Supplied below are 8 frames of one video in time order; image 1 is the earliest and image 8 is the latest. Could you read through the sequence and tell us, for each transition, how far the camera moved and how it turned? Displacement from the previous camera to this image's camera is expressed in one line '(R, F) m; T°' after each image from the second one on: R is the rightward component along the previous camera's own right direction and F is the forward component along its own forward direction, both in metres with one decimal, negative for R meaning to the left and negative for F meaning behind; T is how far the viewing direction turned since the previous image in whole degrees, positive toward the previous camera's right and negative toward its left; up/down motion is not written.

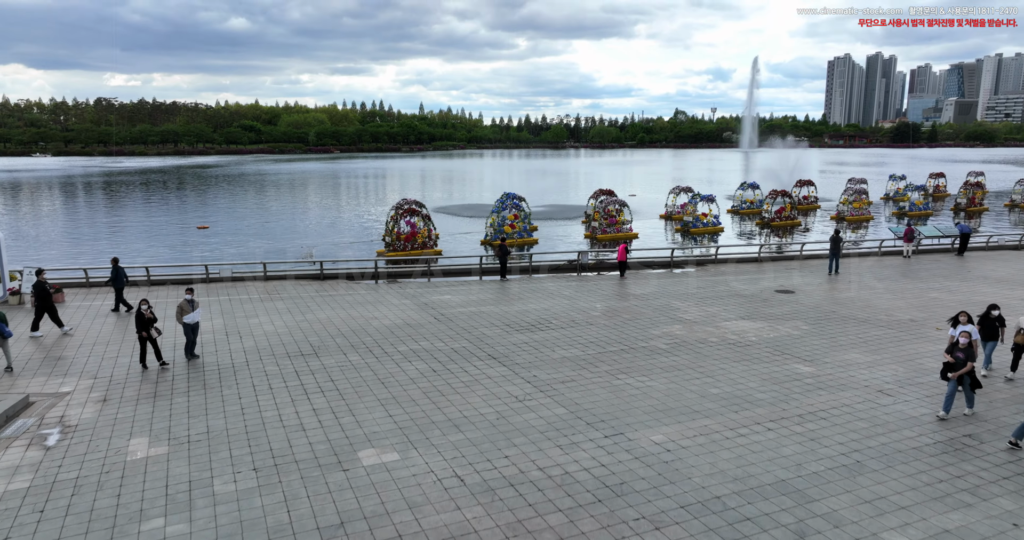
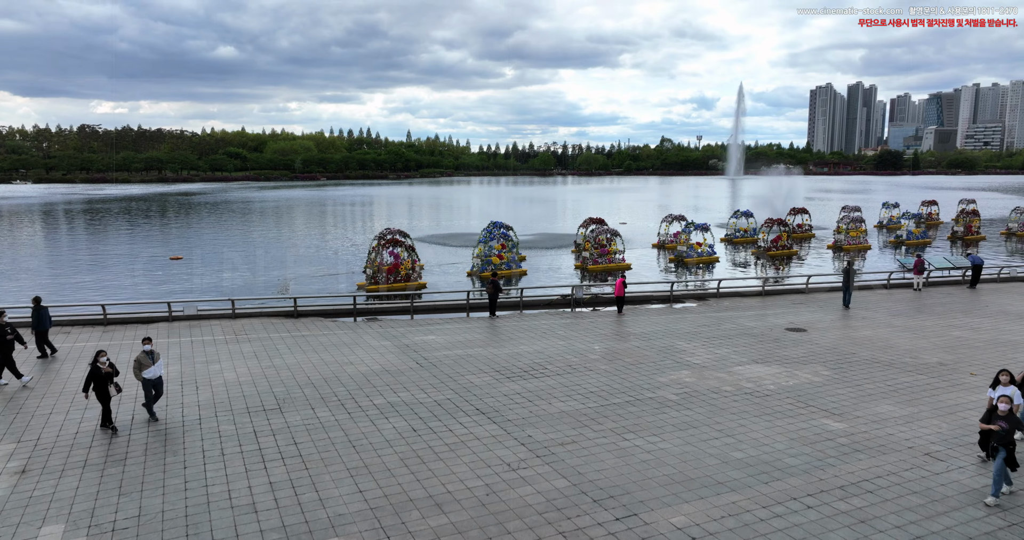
(-0.1, +1.5) m; +1°
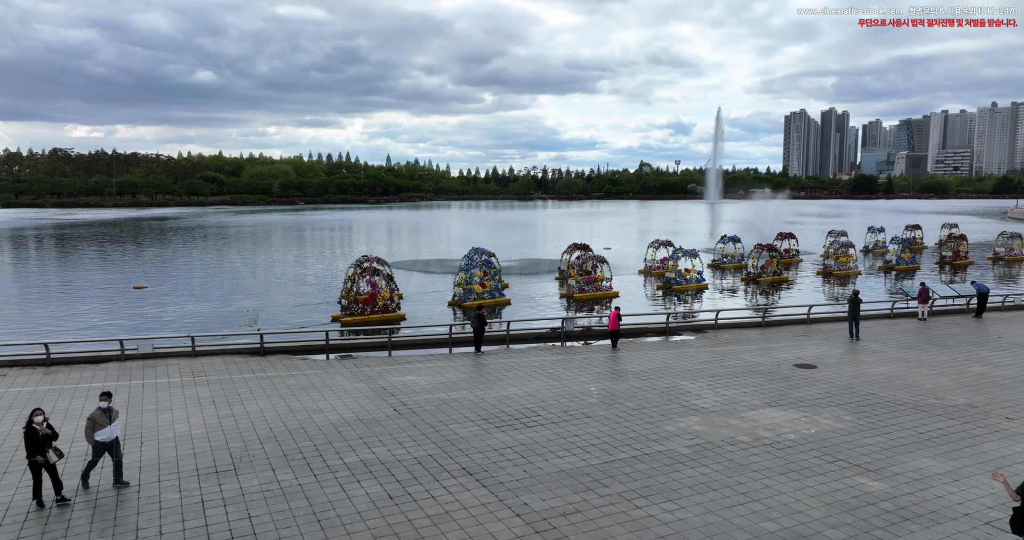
(-0.2, +1.4) m; +2°
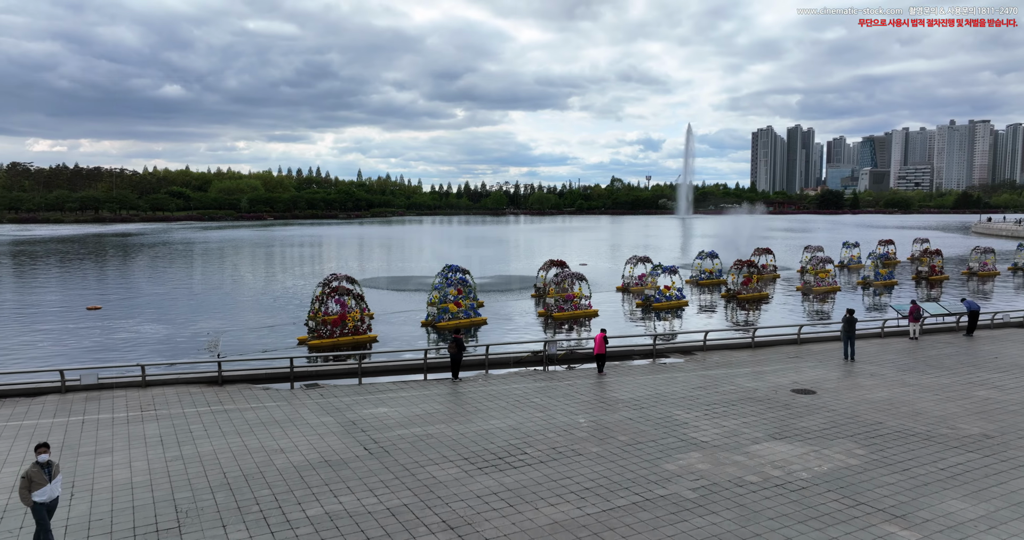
(-0.2, +1.1) m; +2°
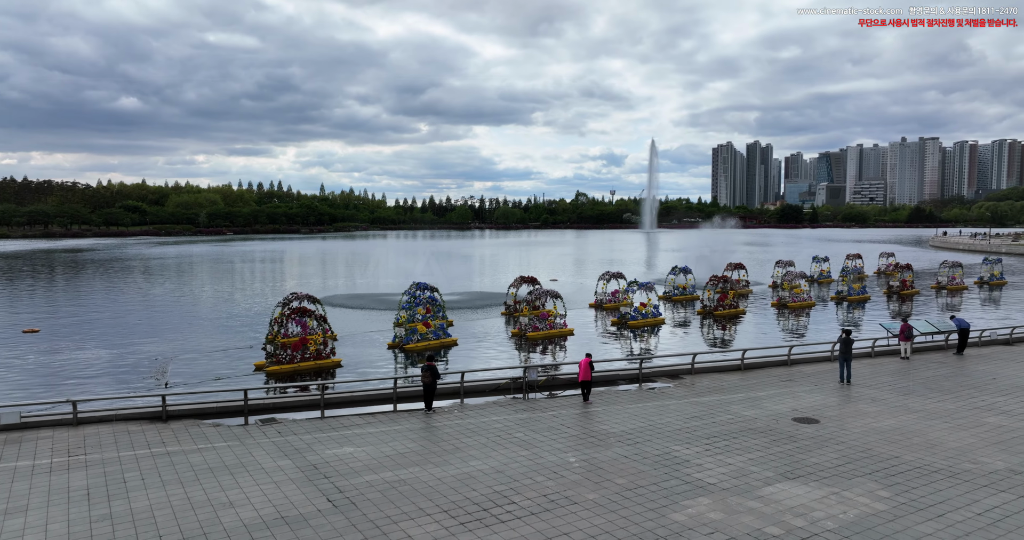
(-0.3, +1.4) m; +3°
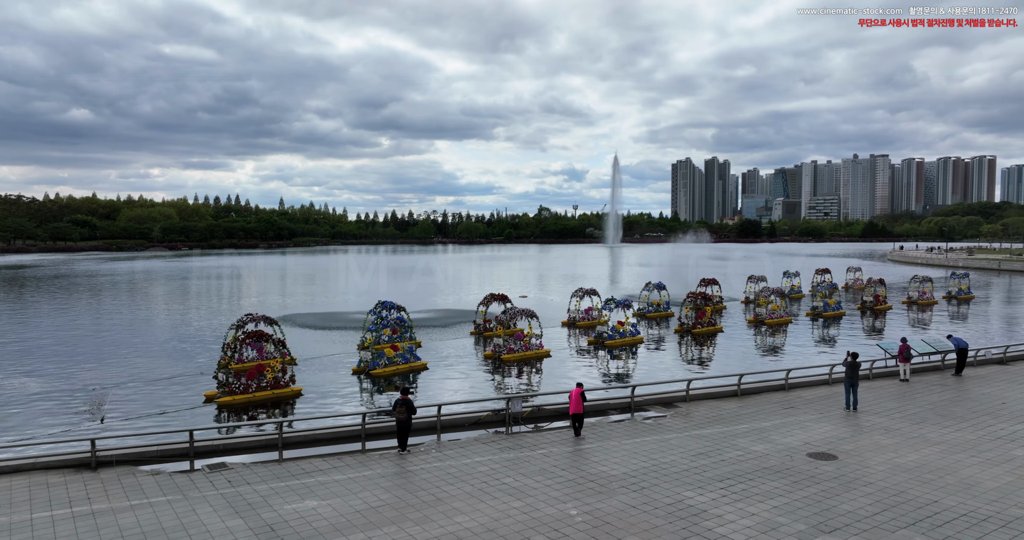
(-0.4, +1.6) m; +3°
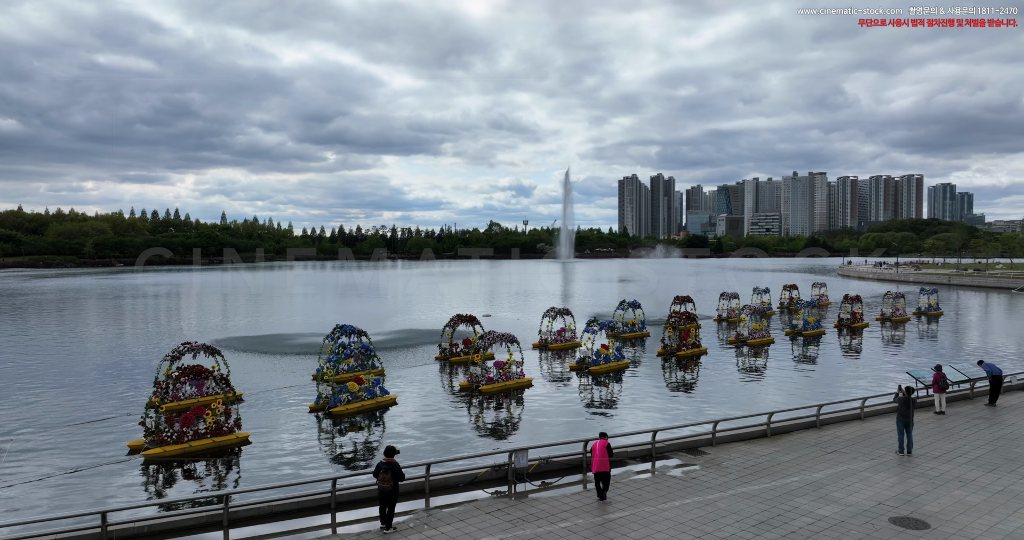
(-1.0, +2.8) m; +4°
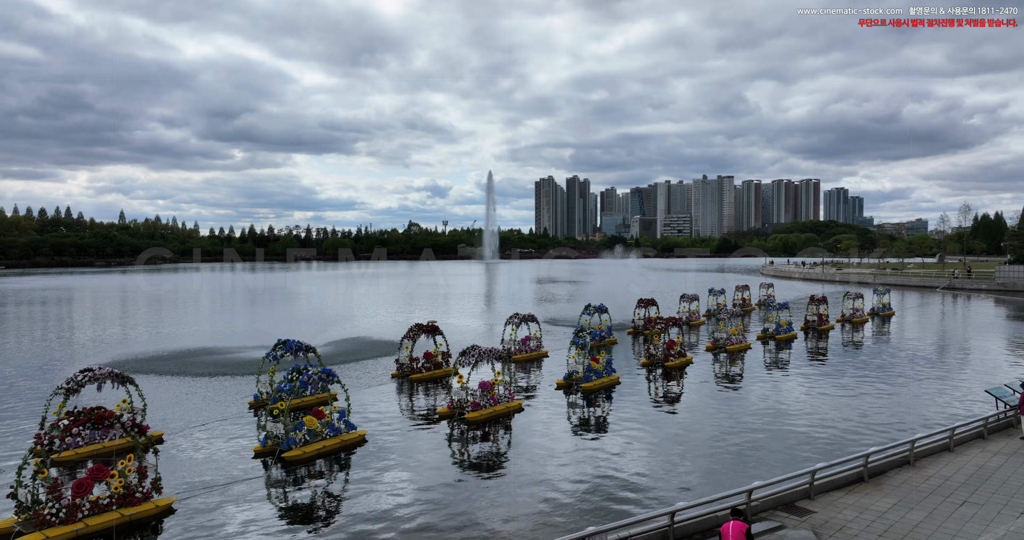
(-1.9, +4.0) m; +7°
